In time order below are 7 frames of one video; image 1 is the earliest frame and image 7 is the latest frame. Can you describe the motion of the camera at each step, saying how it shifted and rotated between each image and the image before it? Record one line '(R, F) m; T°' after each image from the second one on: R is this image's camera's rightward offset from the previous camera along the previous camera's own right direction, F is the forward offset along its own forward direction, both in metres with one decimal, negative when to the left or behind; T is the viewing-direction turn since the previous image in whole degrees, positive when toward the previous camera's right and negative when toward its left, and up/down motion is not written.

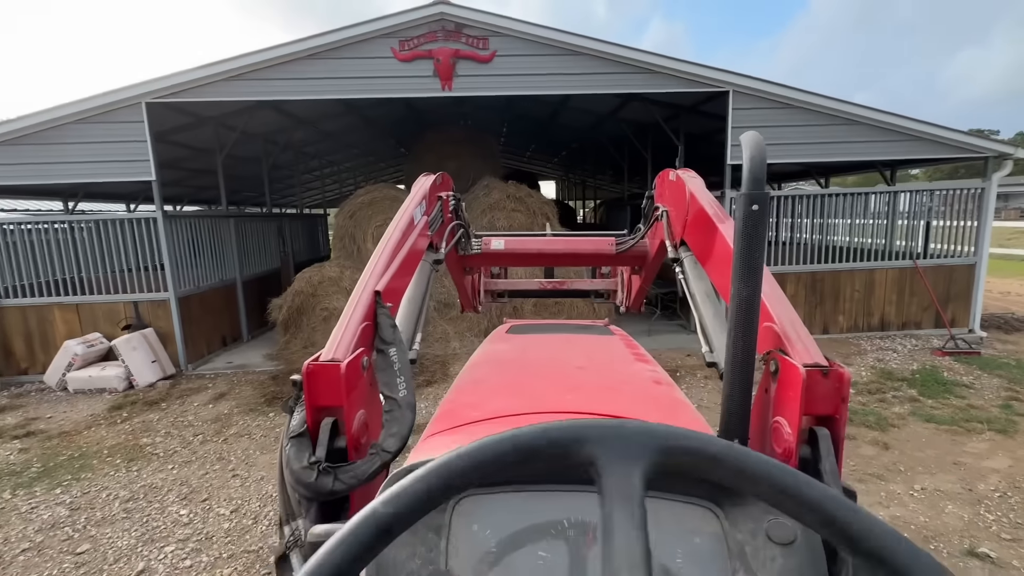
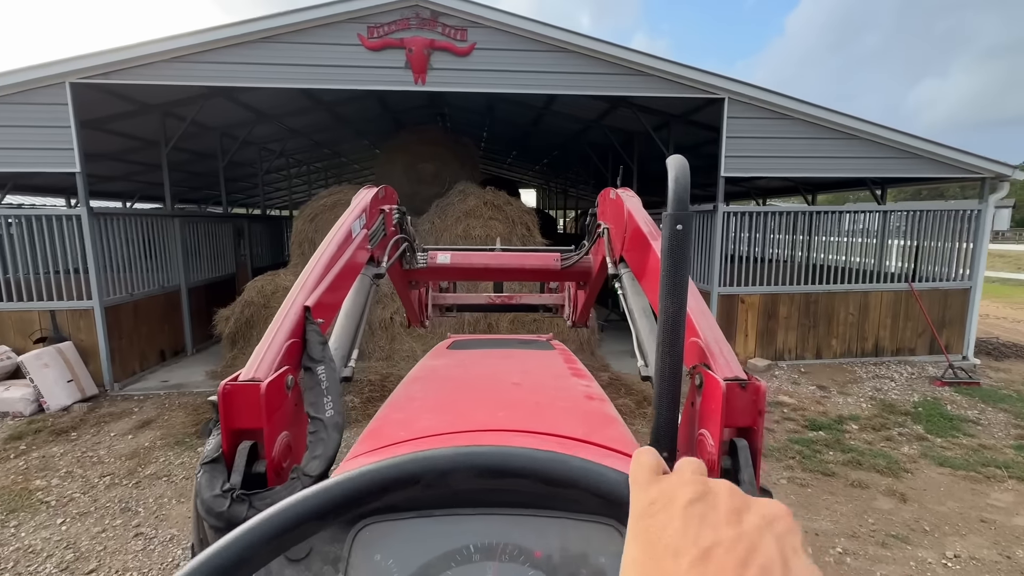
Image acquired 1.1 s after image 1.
(0.0, +0.5) m; +3°
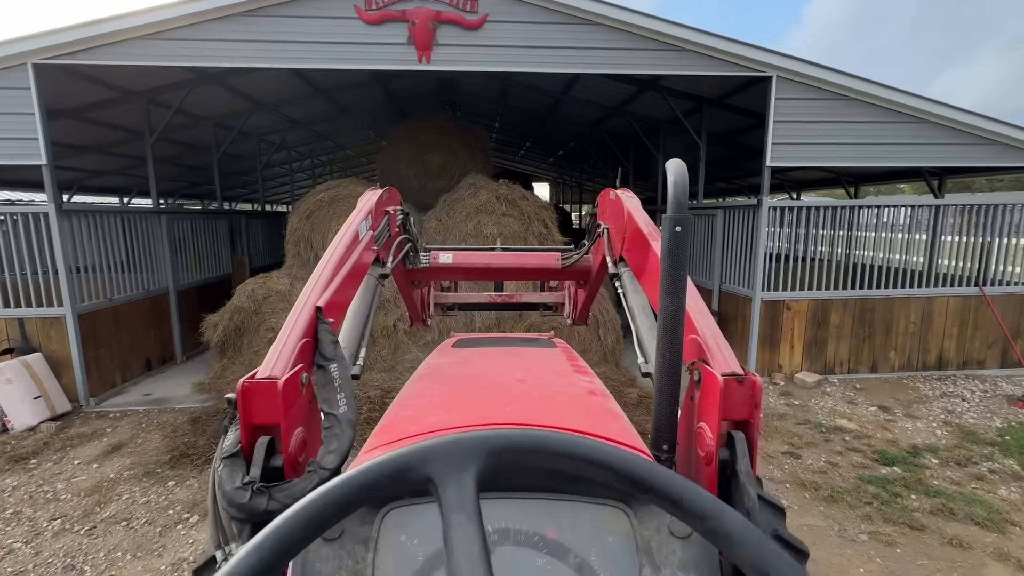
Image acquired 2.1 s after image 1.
(0.0, +0.6) m; -1°
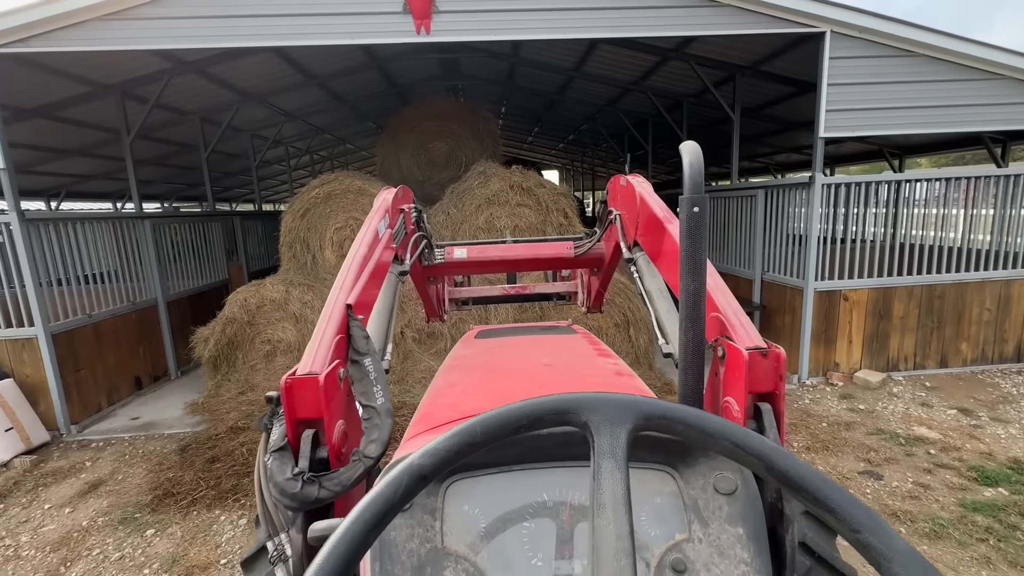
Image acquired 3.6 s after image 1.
(-0.1, +0.5) m; -1°
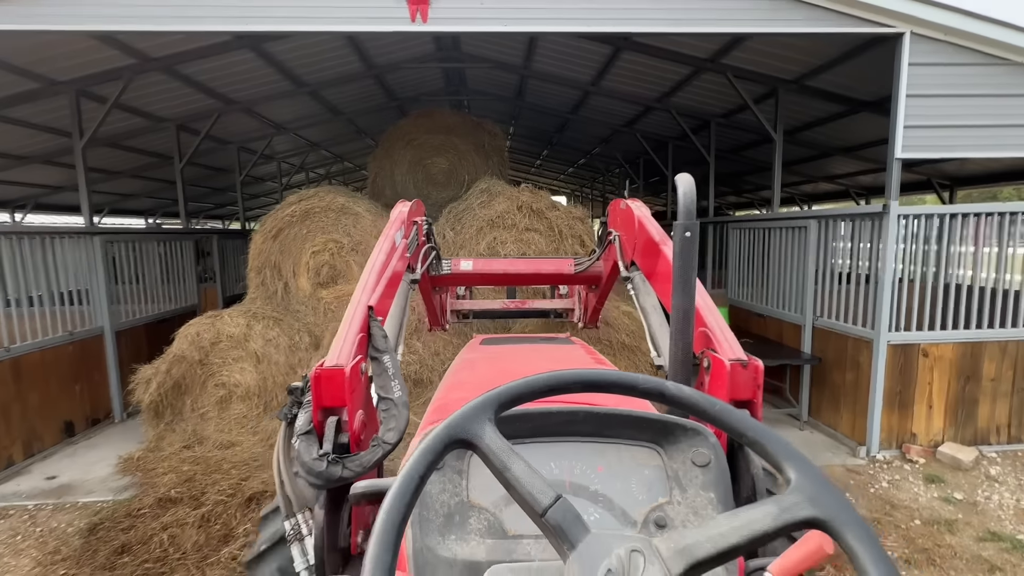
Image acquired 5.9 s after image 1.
(0.0, +0.7) m; 0°
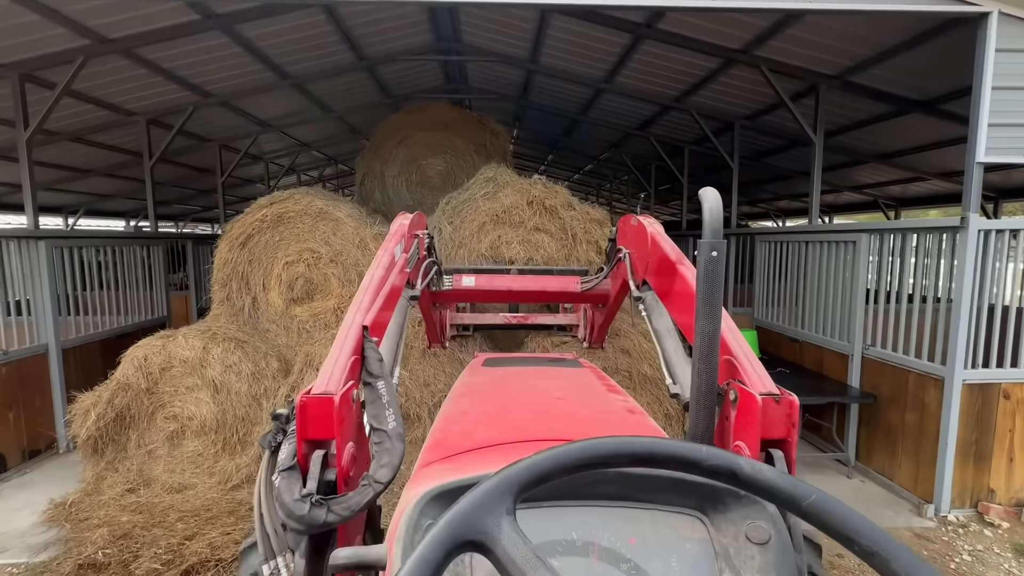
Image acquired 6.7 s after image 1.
(0.0, +0.5) m; 0°
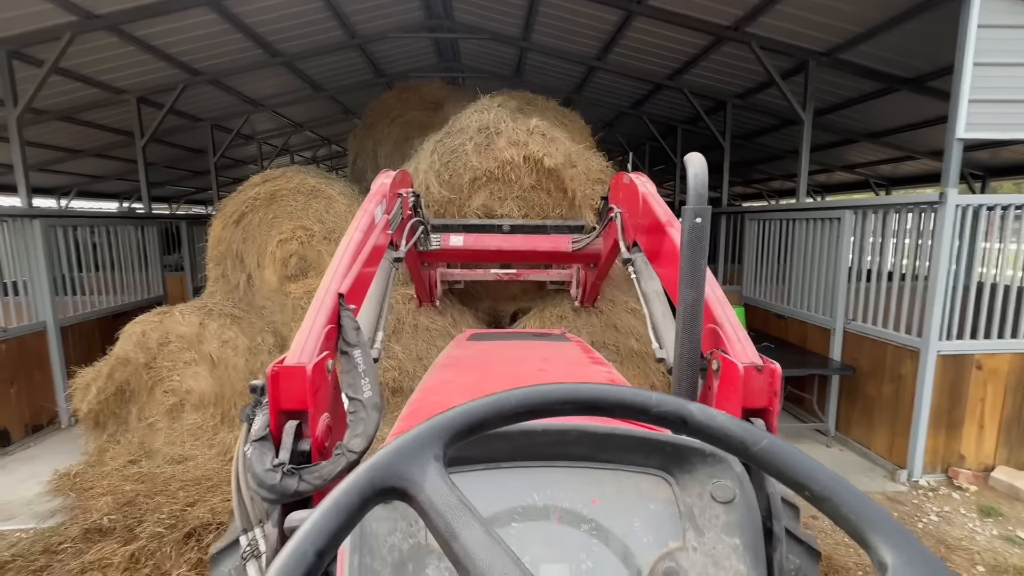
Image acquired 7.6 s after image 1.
(0.0, -0.1) m; 0°
